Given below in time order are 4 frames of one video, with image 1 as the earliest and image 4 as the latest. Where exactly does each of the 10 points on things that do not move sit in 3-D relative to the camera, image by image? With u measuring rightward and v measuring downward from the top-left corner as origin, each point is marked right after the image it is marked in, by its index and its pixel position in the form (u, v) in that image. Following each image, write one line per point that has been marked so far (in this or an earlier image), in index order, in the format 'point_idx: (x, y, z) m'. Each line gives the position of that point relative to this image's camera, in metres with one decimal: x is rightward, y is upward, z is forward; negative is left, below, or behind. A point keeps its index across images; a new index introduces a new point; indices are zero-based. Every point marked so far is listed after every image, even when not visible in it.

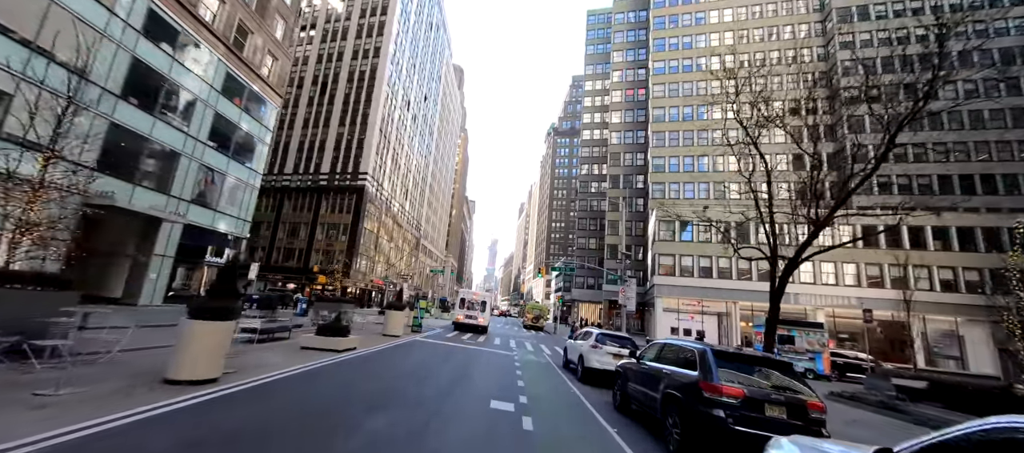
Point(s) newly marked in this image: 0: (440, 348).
0: (-3.2, -5.6, +18.2) m
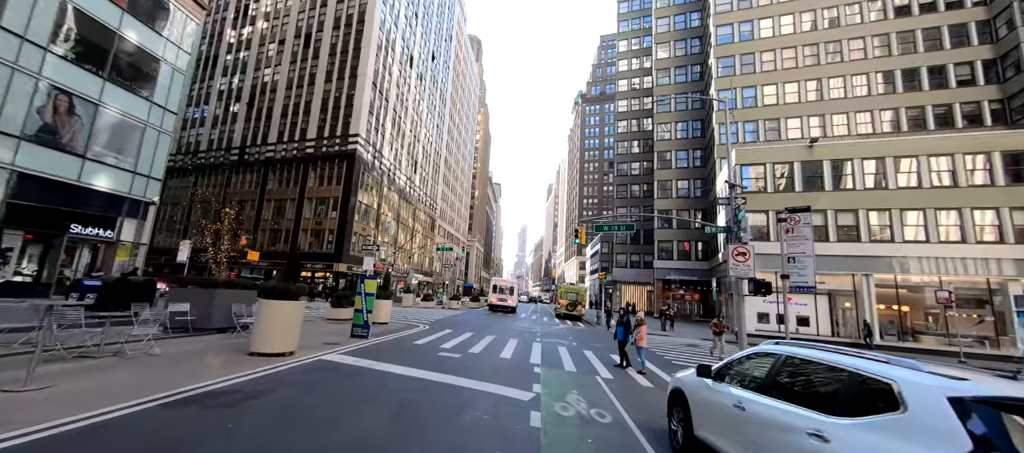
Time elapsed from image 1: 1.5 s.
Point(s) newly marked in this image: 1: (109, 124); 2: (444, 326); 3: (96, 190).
0: (-2.8, -3.2, +8.6) m
1: (-19.3, +4.8, +18.2) m
2: (-3.2, -4.7, +17.9) m
3: (-19.4, +1.7, +17.7) m
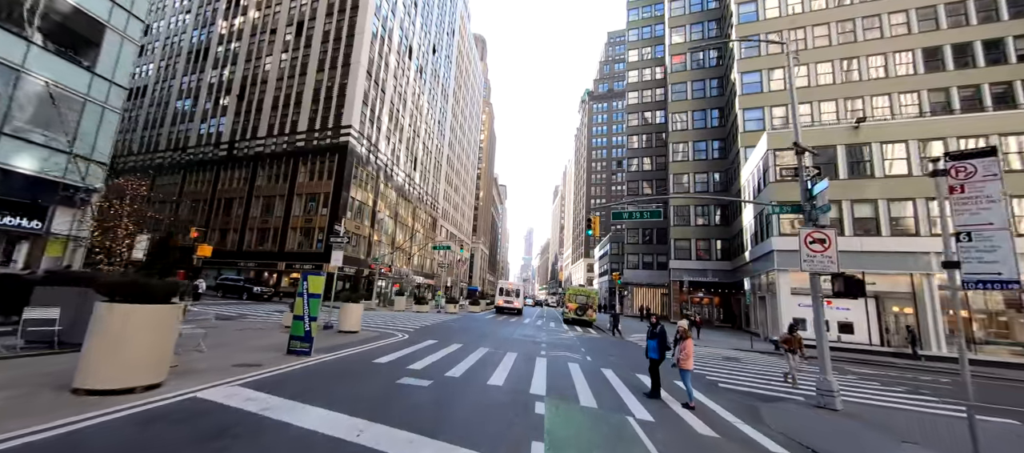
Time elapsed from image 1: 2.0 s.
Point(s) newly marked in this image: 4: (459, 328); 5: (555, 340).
0: (-3.0, -2.6, +5.5) m
1: (-19.3, +5.3, +15.4) m
2: (-3.2, -4.3, +14.8) m
3: (-19.5, +2.2, +14.9) m
4: (-2.7, -5.3, +19.7) m
5: (+2.0, -5.2, +17.4) m
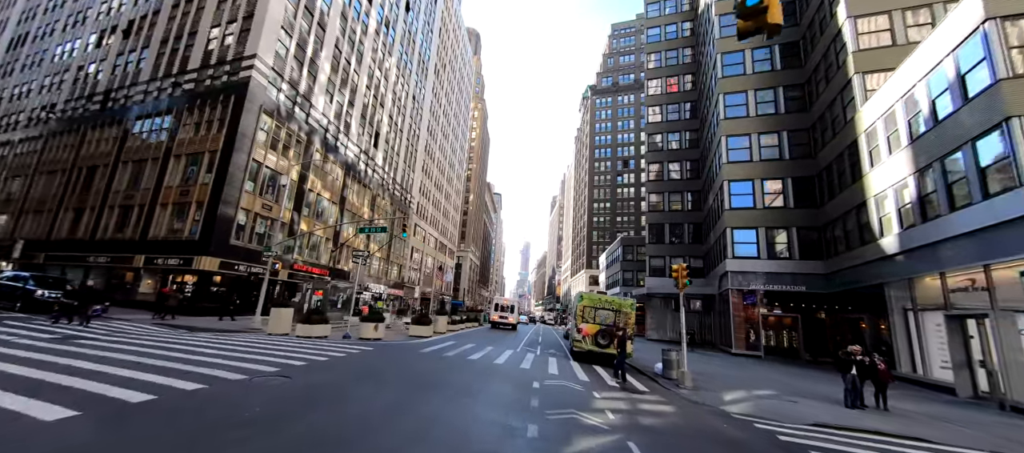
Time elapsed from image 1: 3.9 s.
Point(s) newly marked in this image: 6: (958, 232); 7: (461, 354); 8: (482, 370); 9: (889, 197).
0: (-4.2, +0.2, -7.6) m
1: (-20.5, +7.9, +2.5) m
2: (-4.5, -1.8, +1.7) m
3: (-20.7, +4.8, +1.9) m
4: (-4.0, -3.0, +6.5) m
5: (+0.7, -2.9, +4.3) m
6: (+16.6, -0.2, +14.1) m
7: (-2.0, -5.0, +14.9) m
8: (-1.0, -4.8, +12.7) m
9: (+17.9, +1.4, +18.1) m
